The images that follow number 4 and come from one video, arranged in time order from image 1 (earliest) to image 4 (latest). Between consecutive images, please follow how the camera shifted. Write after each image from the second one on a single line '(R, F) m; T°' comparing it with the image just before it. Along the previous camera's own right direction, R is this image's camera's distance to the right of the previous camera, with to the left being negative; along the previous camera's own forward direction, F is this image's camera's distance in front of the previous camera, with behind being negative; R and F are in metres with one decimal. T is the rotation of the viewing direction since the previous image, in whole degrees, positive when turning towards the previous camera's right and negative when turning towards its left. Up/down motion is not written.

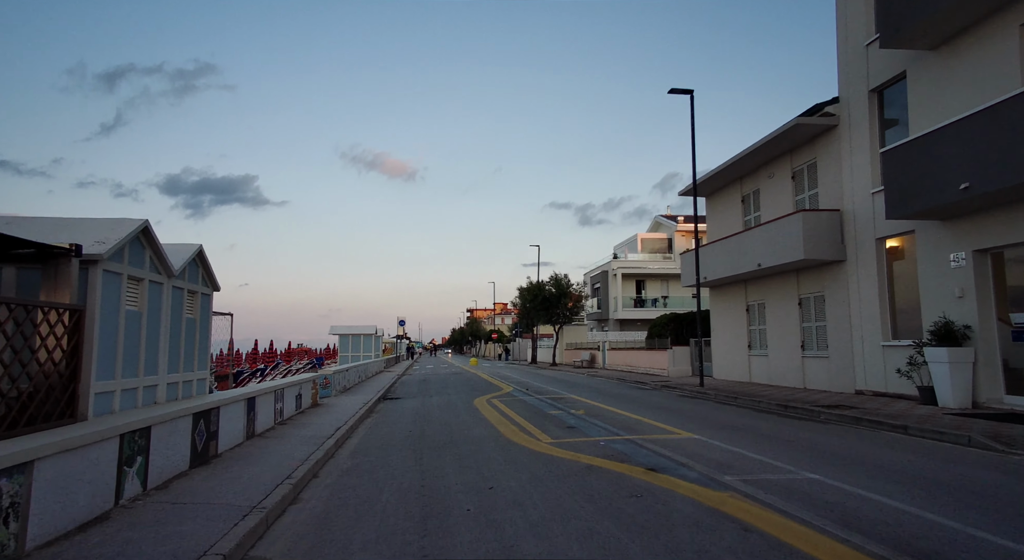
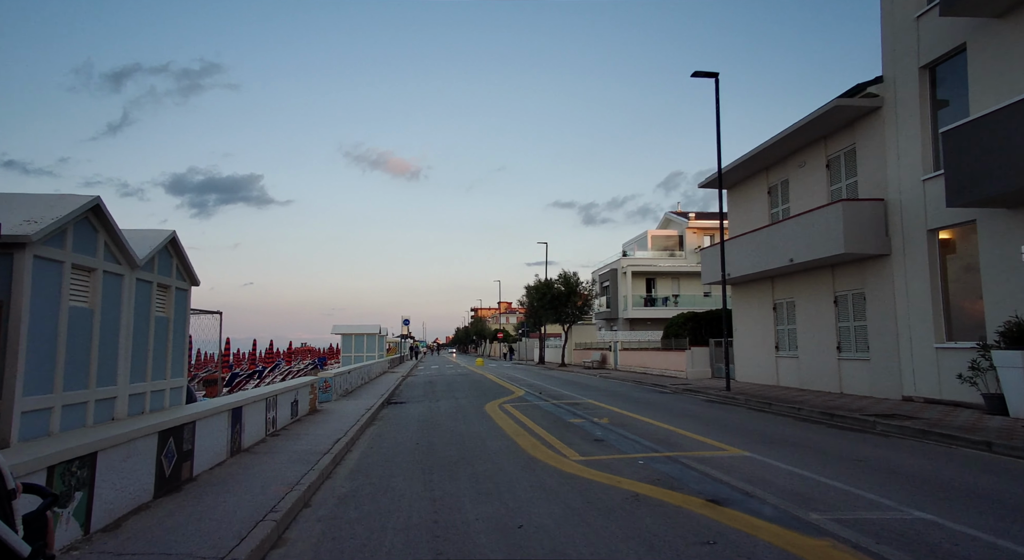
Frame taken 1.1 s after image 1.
(-0.3, +1.3) m; 0°
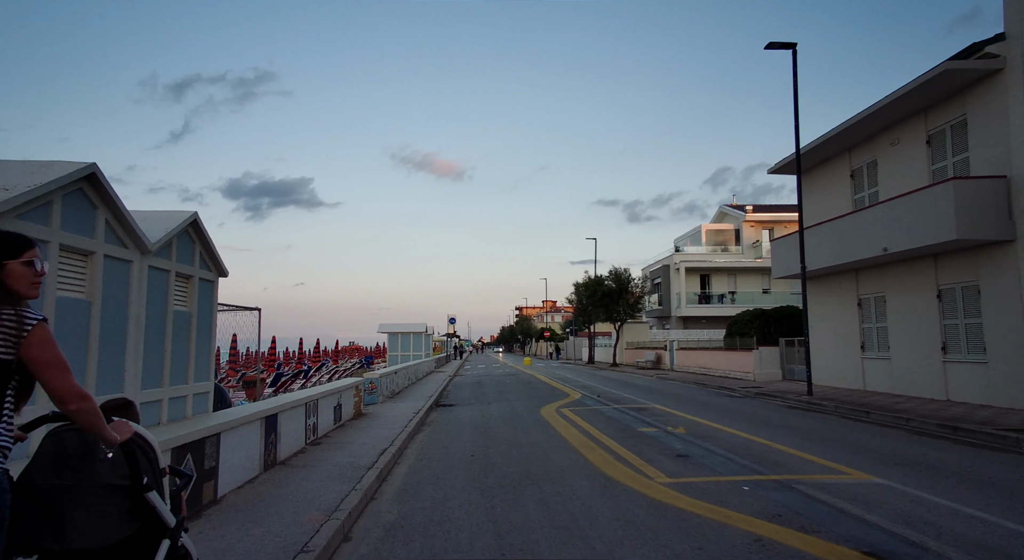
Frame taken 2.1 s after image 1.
(-0.4, +1.3) m; -4°
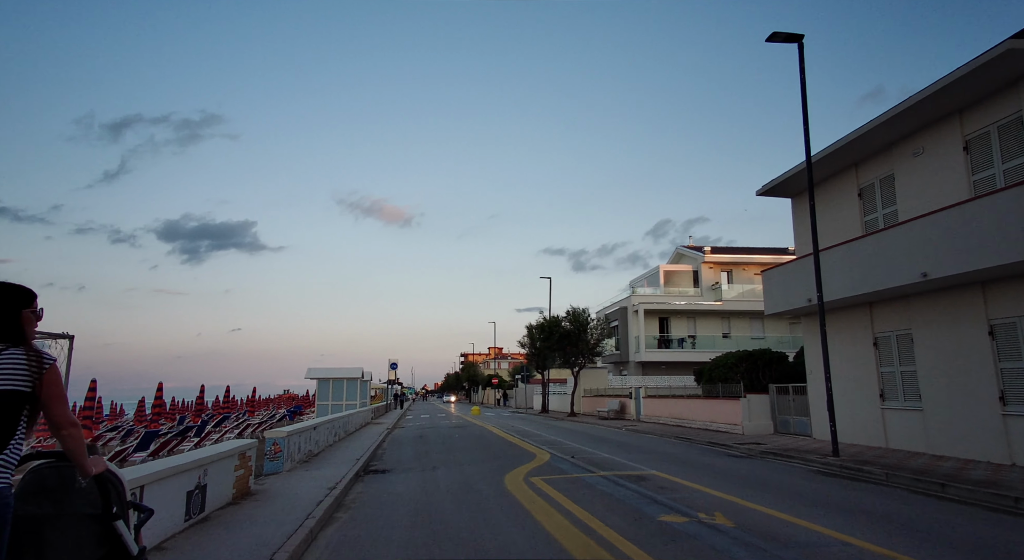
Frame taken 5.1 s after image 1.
(-0.2, +3.8) m; +5°
